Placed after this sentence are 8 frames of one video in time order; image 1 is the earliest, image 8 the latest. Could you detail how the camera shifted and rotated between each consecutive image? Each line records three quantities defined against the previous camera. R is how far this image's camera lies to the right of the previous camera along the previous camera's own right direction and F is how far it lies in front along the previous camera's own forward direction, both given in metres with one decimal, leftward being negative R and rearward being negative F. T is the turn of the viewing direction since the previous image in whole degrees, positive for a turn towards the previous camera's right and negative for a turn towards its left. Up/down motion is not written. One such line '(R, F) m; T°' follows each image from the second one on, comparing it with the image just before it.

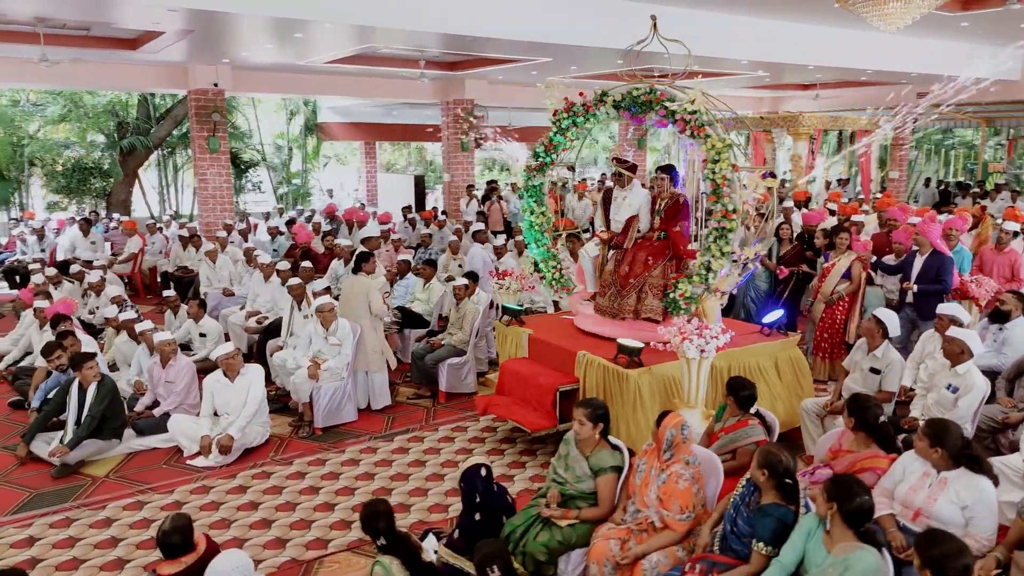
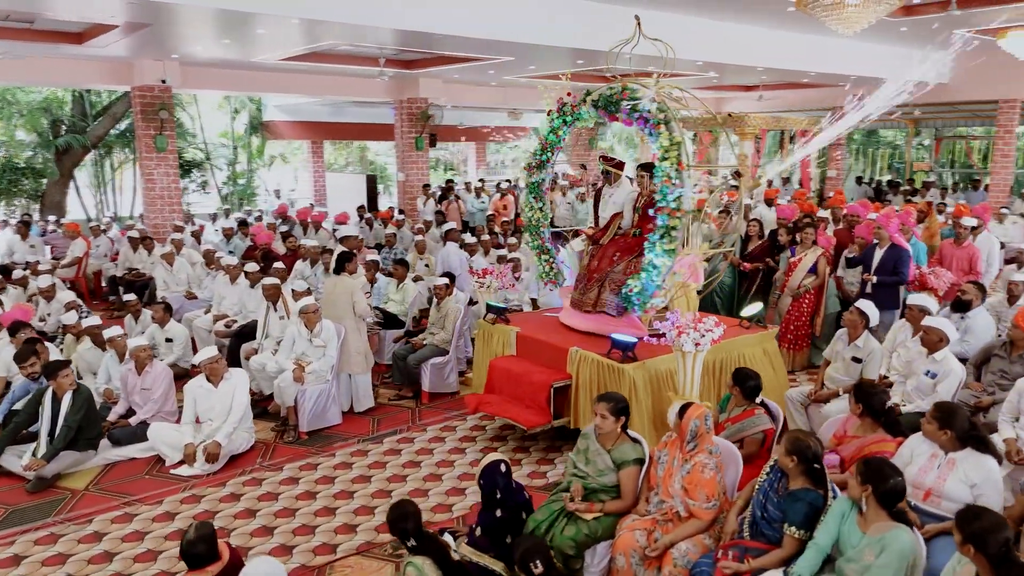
(-0.3, 0.0) m; +5°
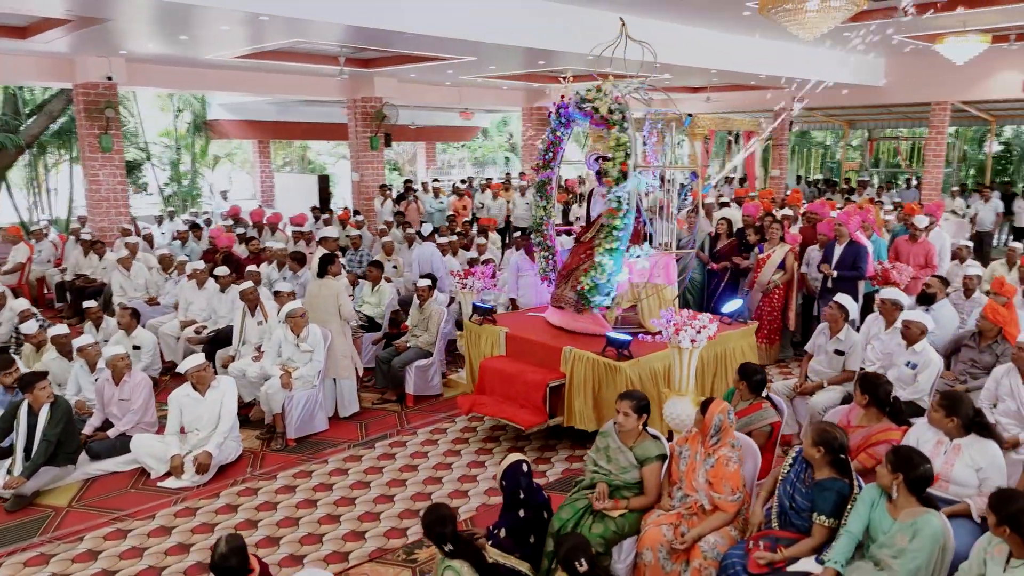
(-0.3, 0.0) m; +5°
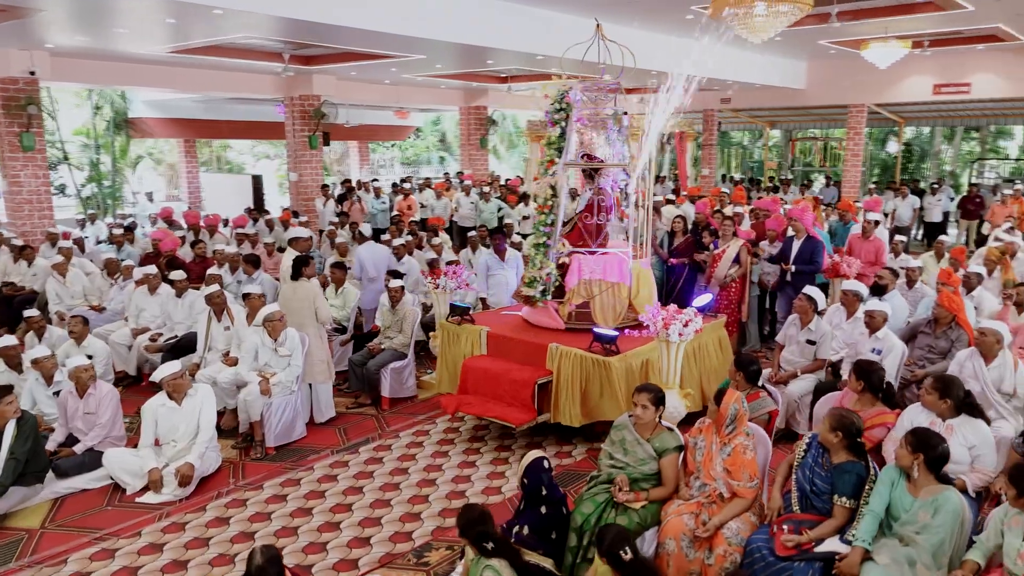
(-0.4, 0.0) m; +6°
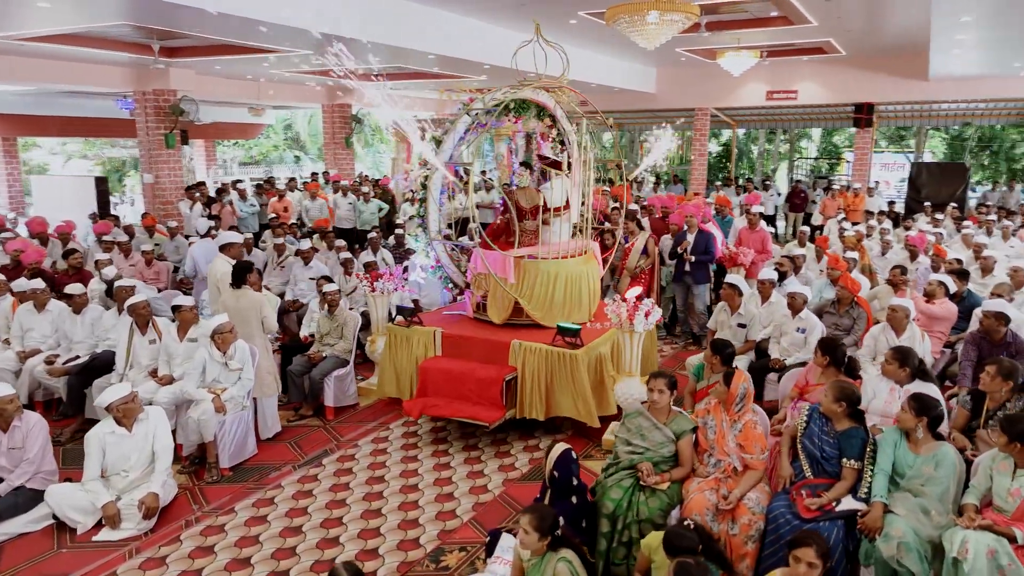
(-0.8, +0.1) m; +12°
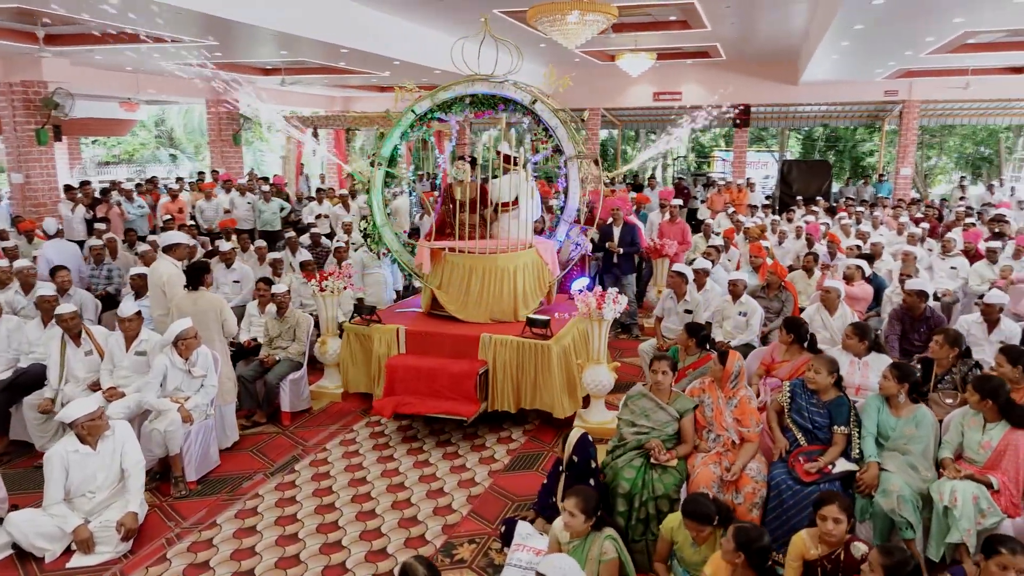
(-0.6, 0.0) m; +10°
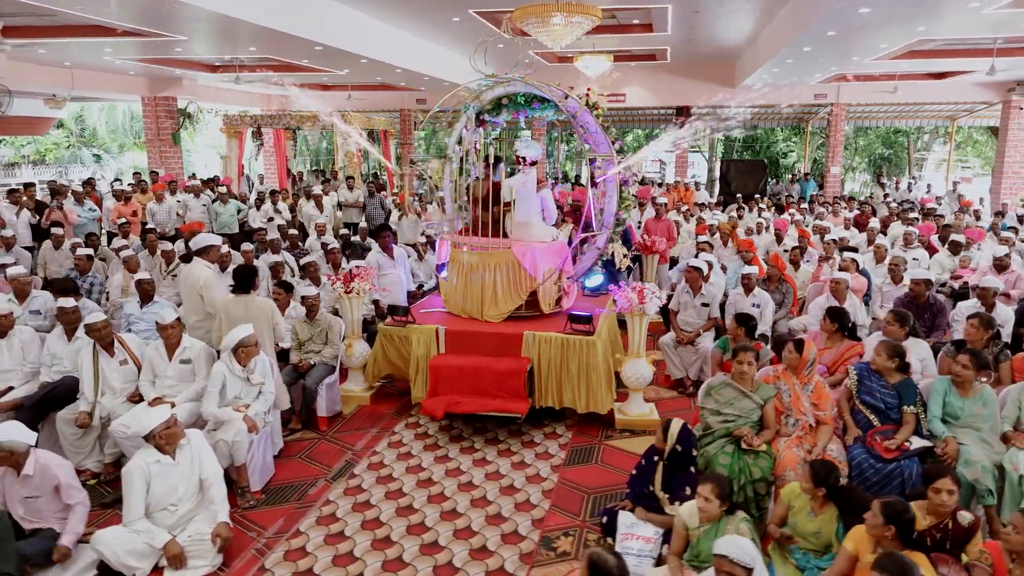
(-0.8, 0.0) m; +6°
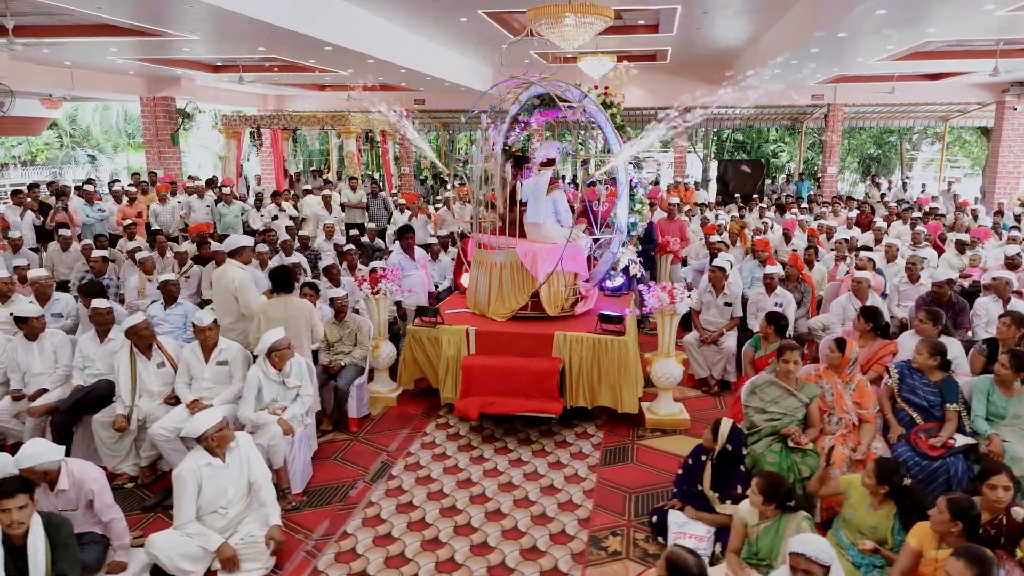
(-0.3, 0.0) m; +1°
